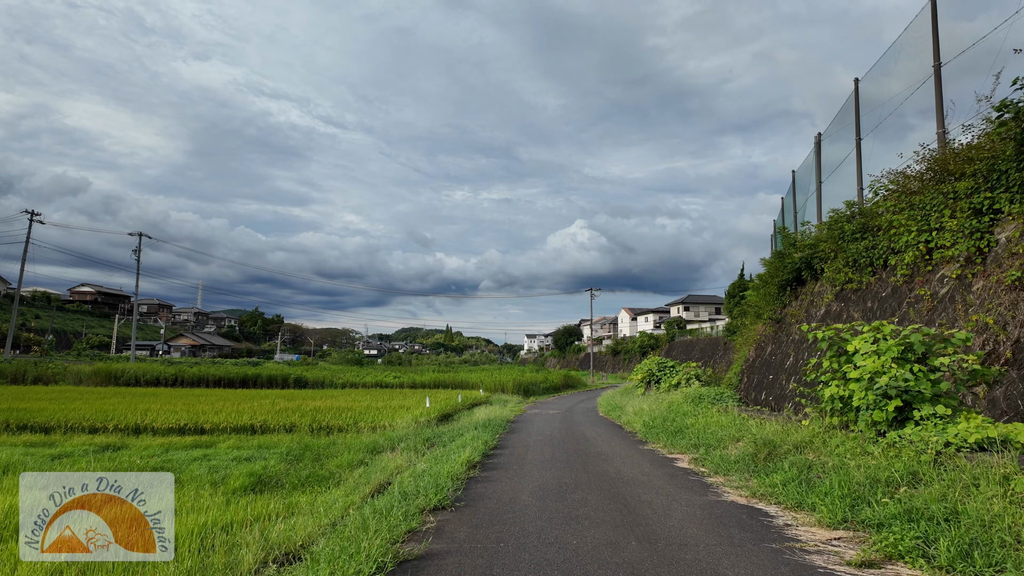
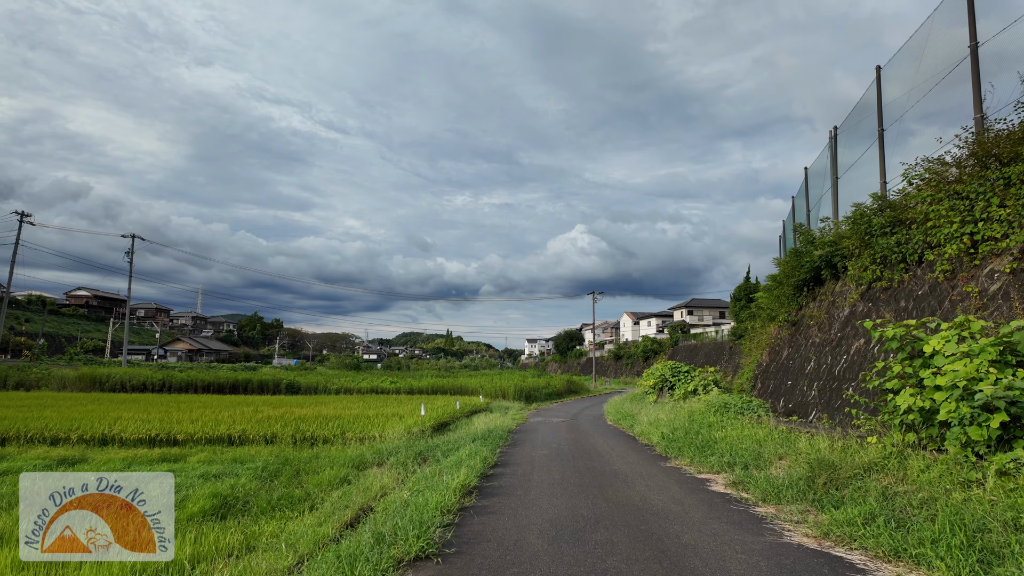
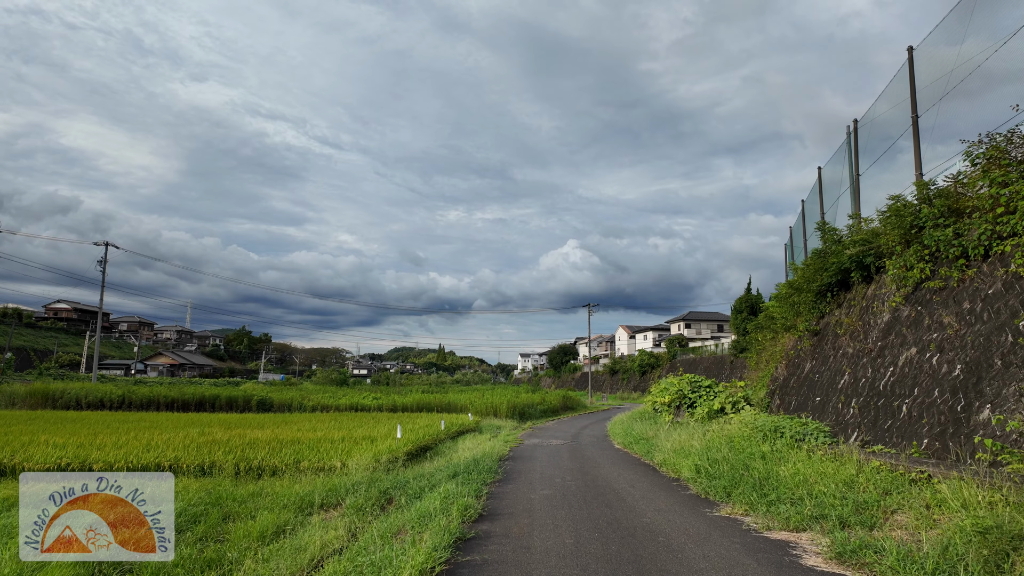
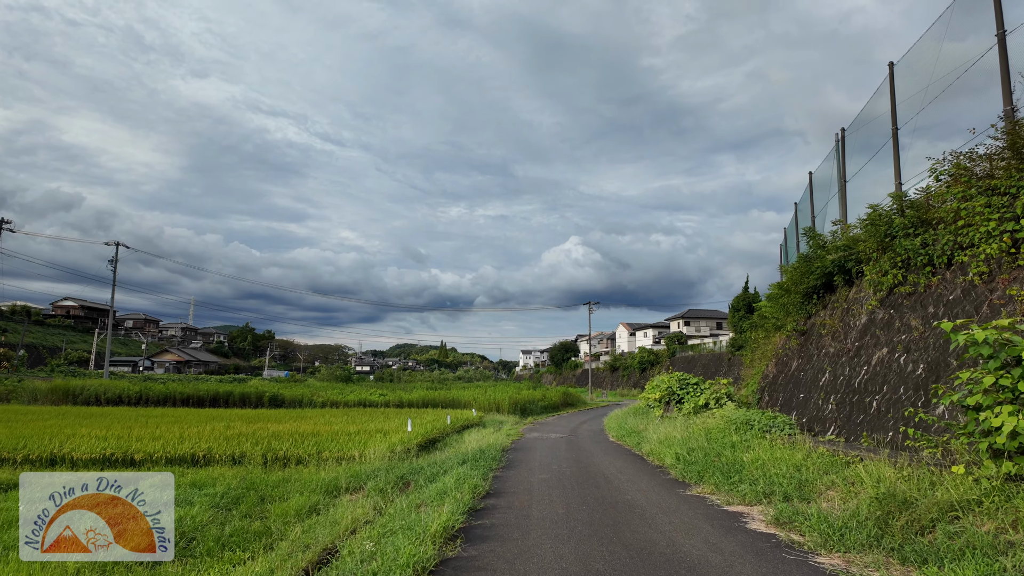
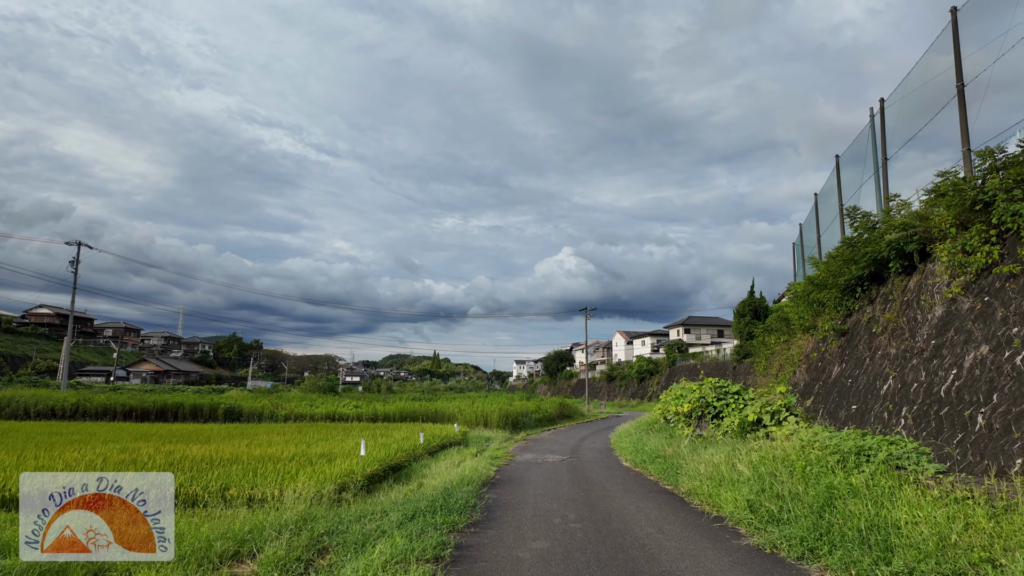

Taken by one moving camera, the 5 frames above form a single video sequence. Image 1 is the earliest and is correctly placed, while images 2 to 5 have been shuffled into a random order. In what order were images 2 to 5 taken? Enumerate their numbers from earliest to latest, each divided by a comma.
2, 4, 3, 5
